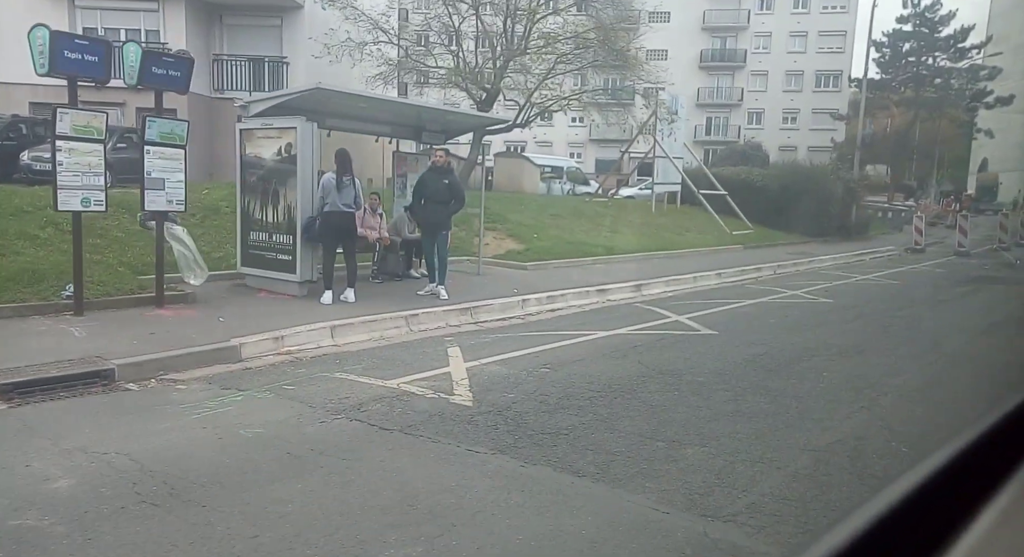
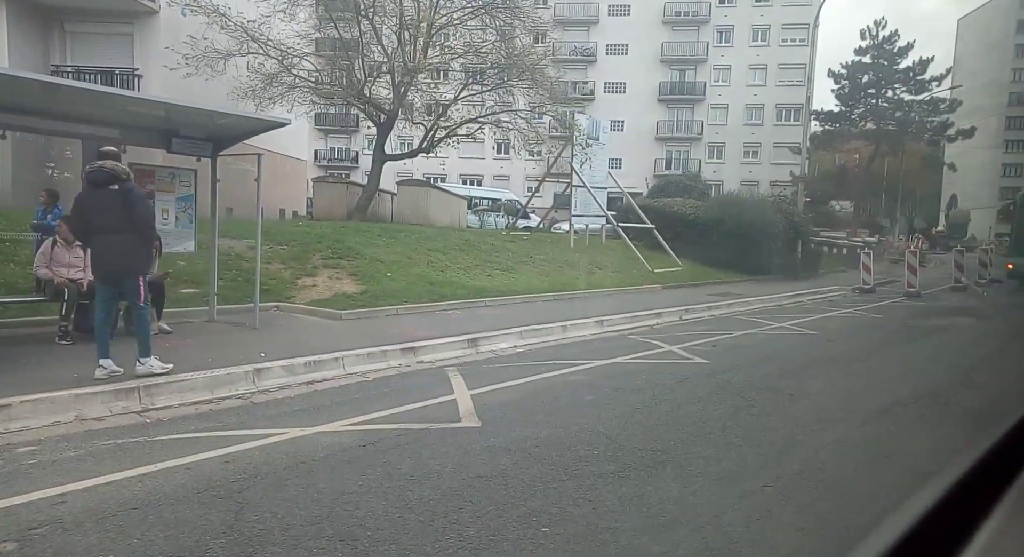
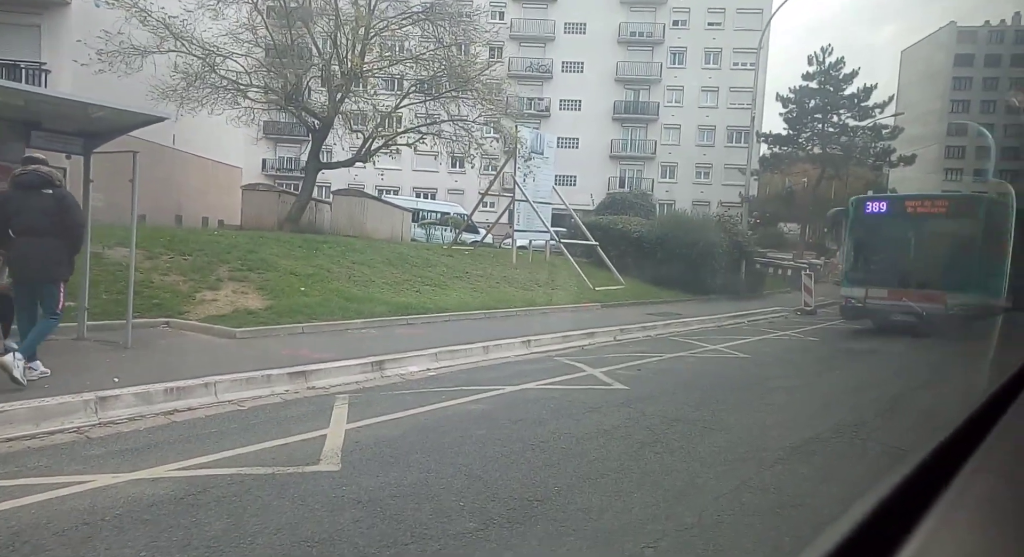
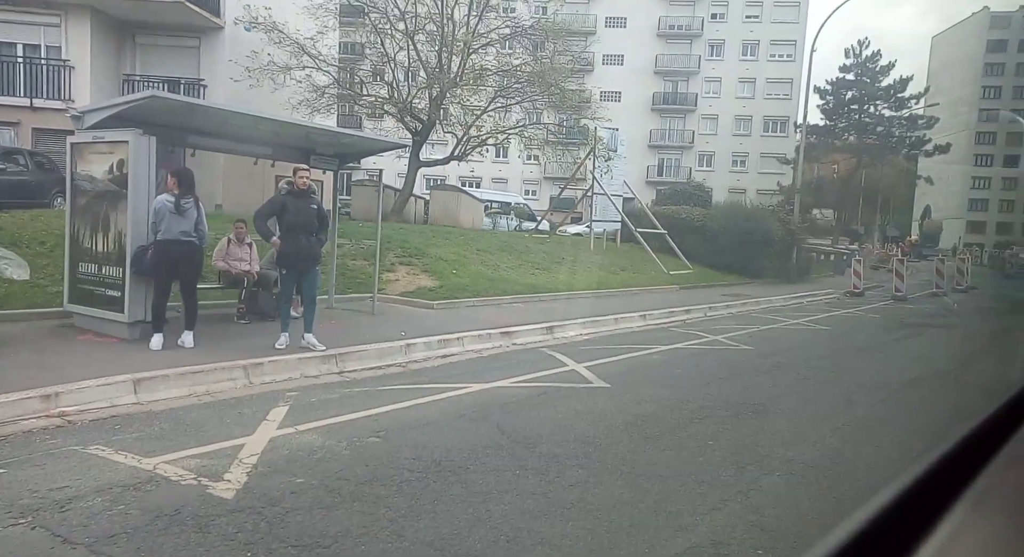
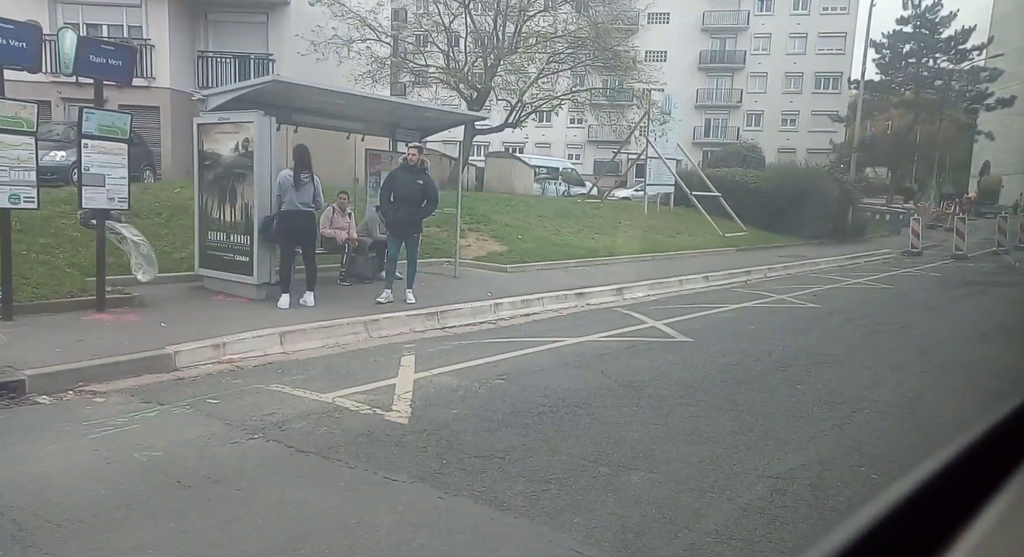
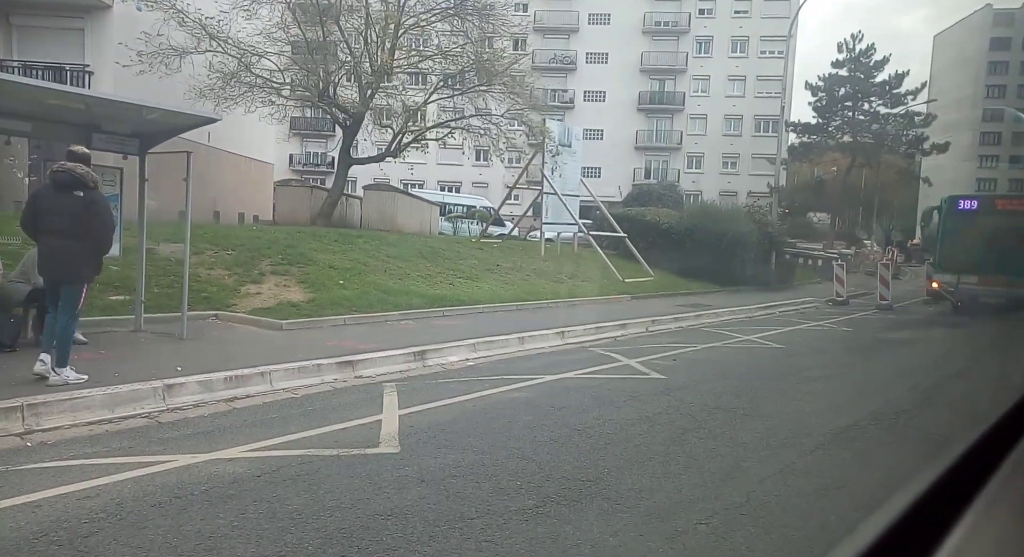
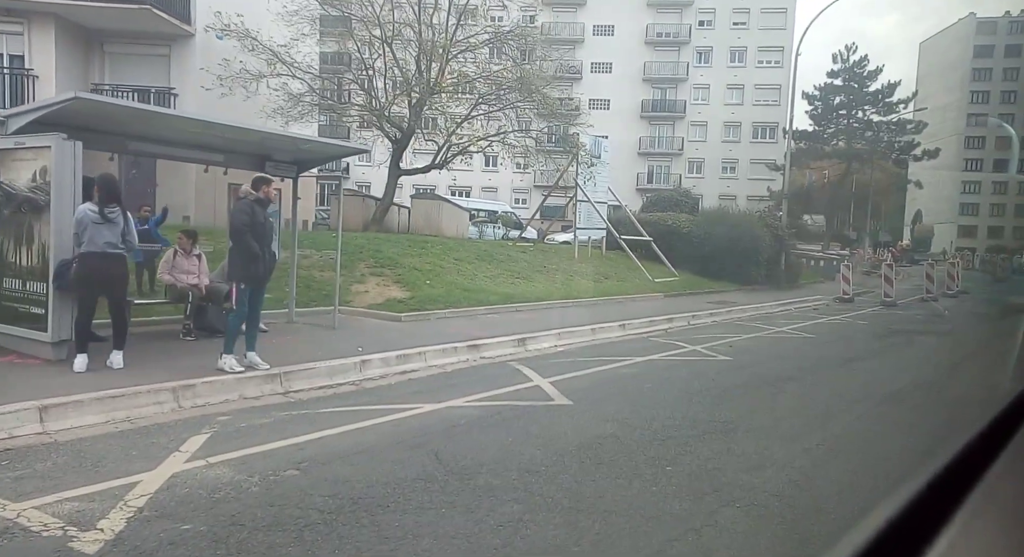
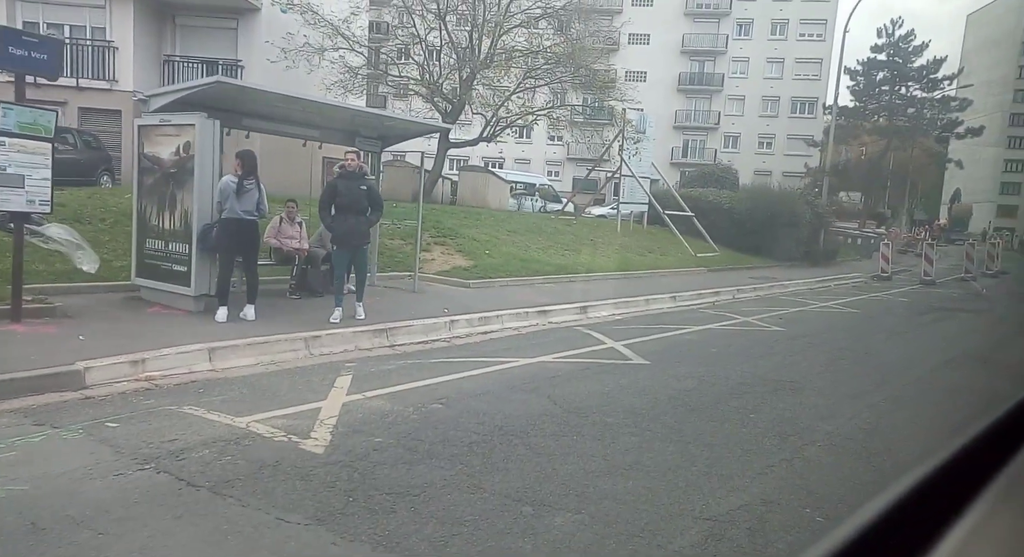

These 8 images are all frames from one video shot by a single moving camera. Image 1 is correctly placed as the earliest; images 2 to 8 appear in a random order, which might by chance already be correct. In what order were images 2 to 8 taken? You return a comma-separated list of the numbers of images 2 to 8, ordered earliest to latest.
5, 8, 4, 7, 2, 6, 3
